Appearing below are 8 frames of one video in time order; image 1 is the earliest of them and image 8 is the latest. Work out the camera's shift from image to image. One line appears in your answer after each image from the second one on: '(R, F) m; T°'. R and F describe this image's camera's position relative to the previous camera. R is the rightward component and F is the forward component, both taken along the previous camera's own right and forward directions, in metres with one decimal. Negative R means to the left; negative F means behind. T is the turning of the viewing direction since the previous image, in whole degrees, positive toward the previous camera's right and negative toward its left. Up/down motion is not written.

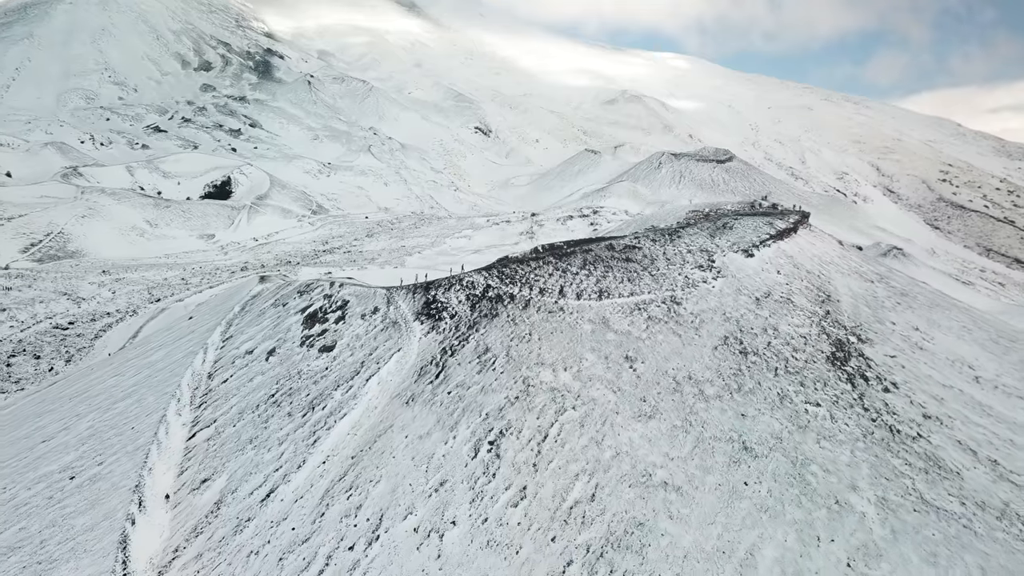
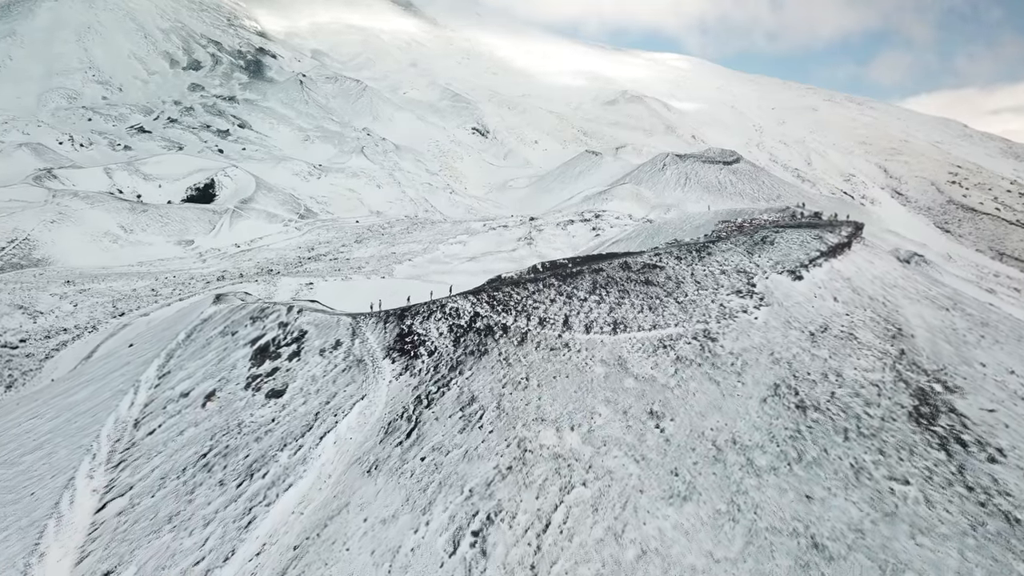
(+0.1, +4.5) m; 0°
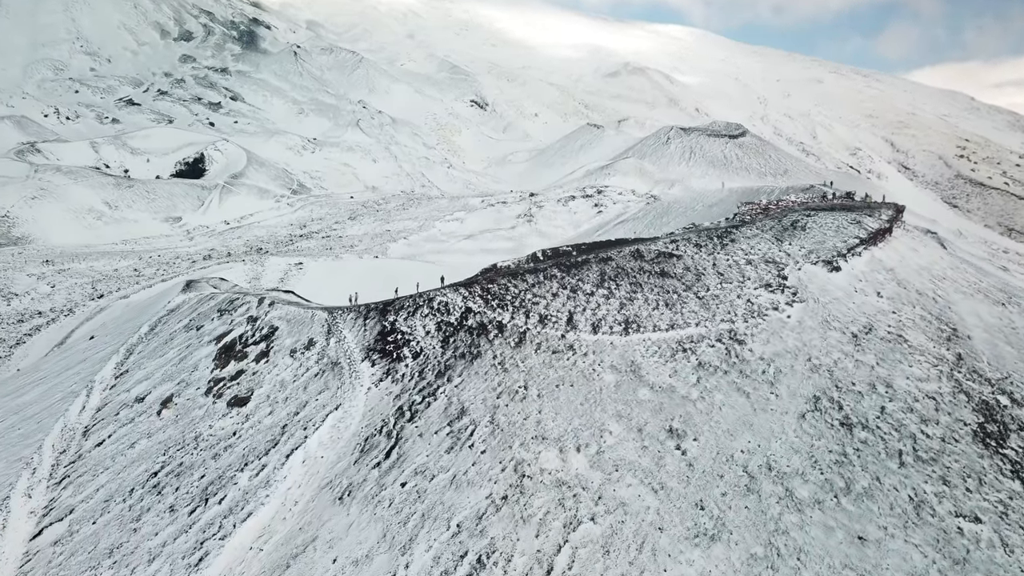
(+0.1, +2.4) m; 0°
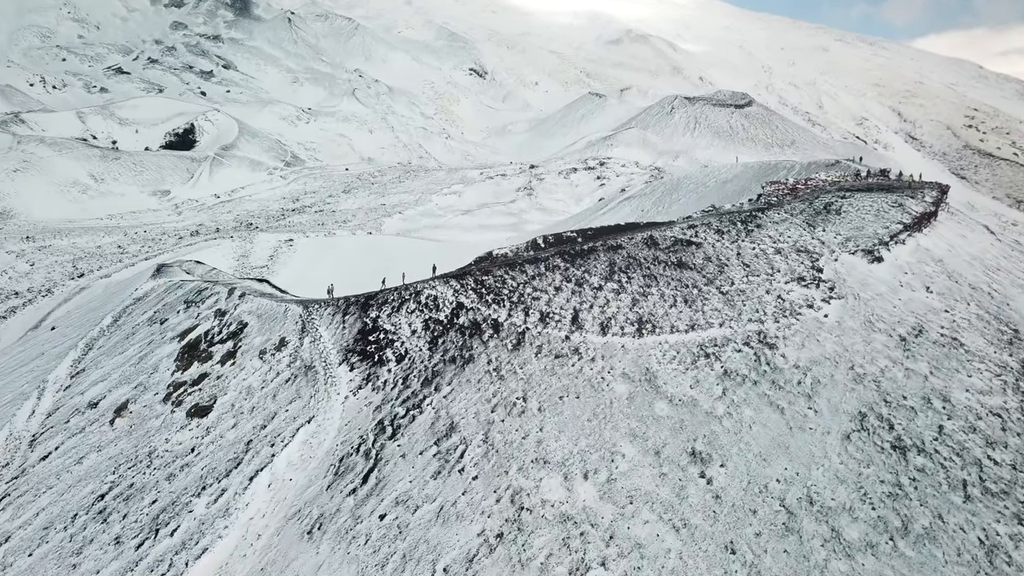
(+0.1, +2.0) m; 0°
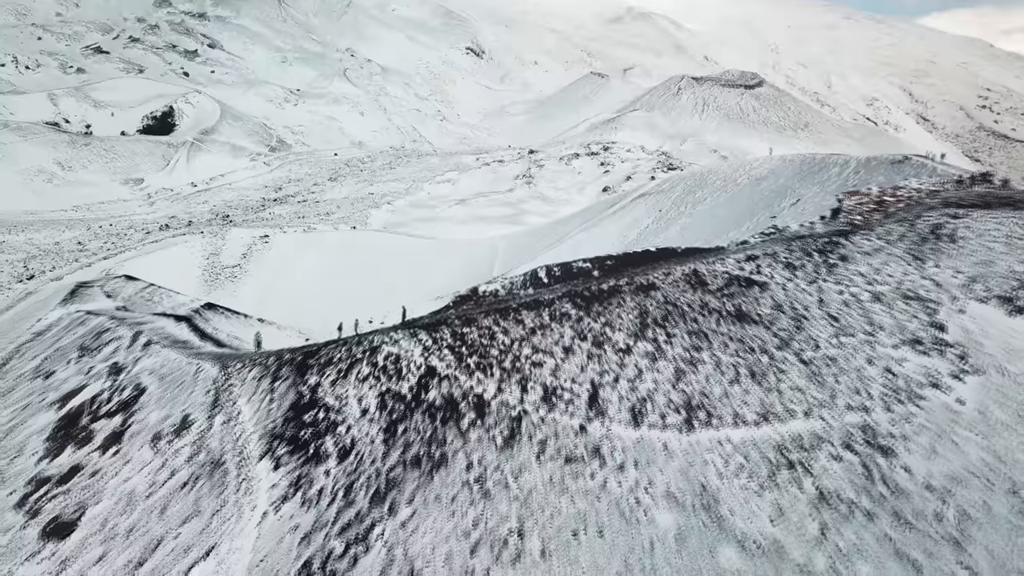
(+0.1, +4.4) m; 0°
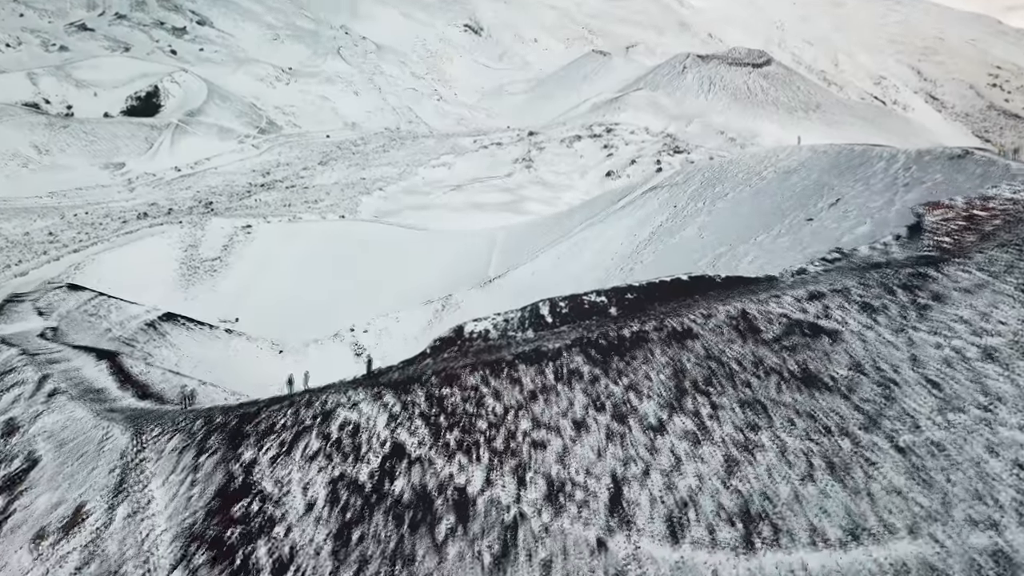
(+0.1, +2.7) m; 0°
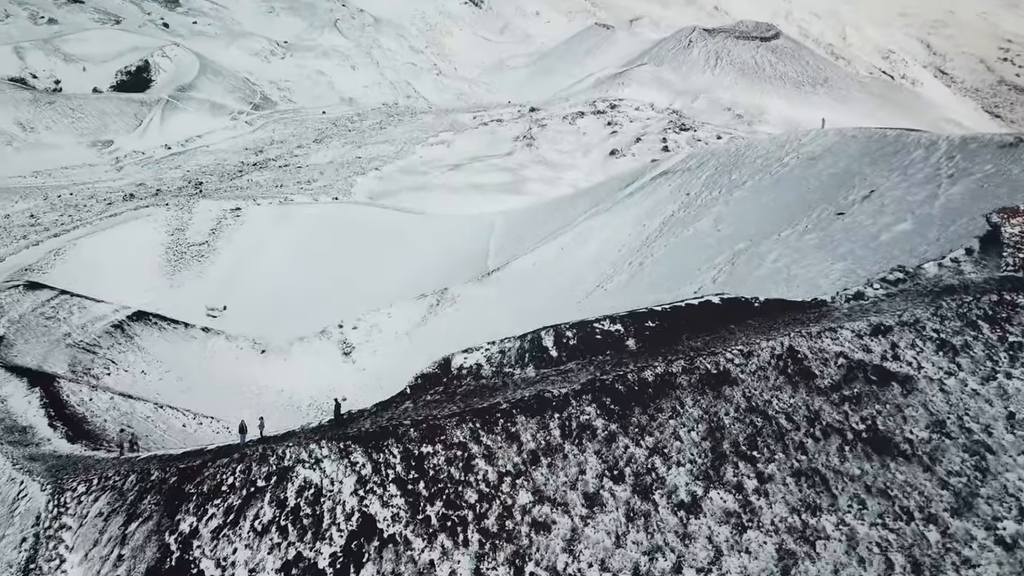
(0.0, +1.7) m; 0°
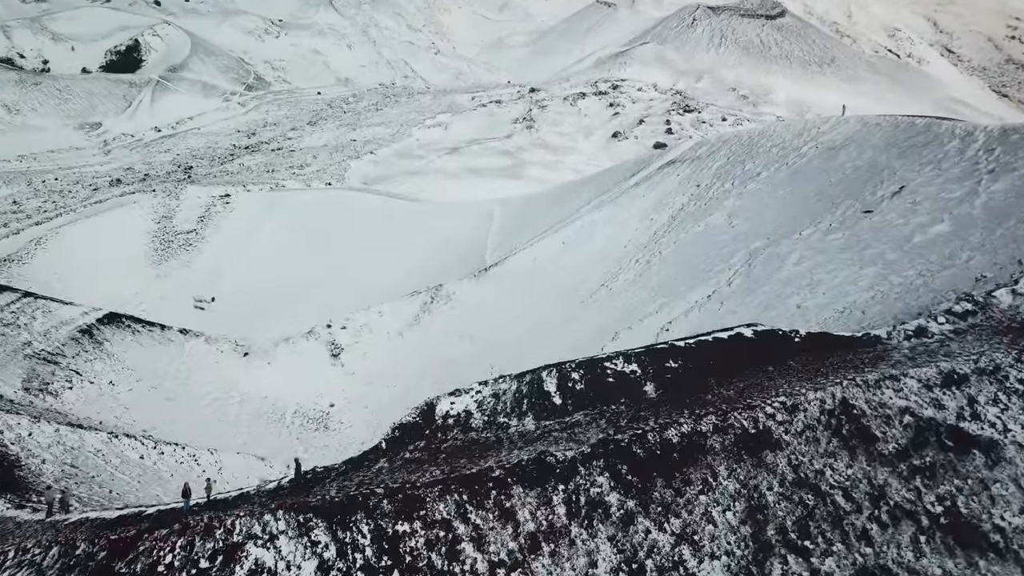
(0.0, +1.3) m; 0°
